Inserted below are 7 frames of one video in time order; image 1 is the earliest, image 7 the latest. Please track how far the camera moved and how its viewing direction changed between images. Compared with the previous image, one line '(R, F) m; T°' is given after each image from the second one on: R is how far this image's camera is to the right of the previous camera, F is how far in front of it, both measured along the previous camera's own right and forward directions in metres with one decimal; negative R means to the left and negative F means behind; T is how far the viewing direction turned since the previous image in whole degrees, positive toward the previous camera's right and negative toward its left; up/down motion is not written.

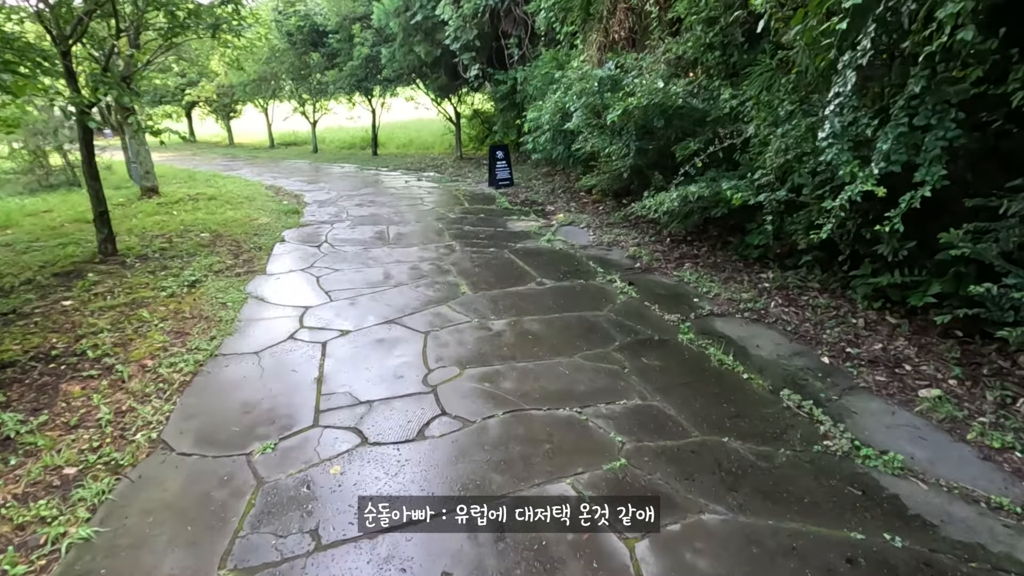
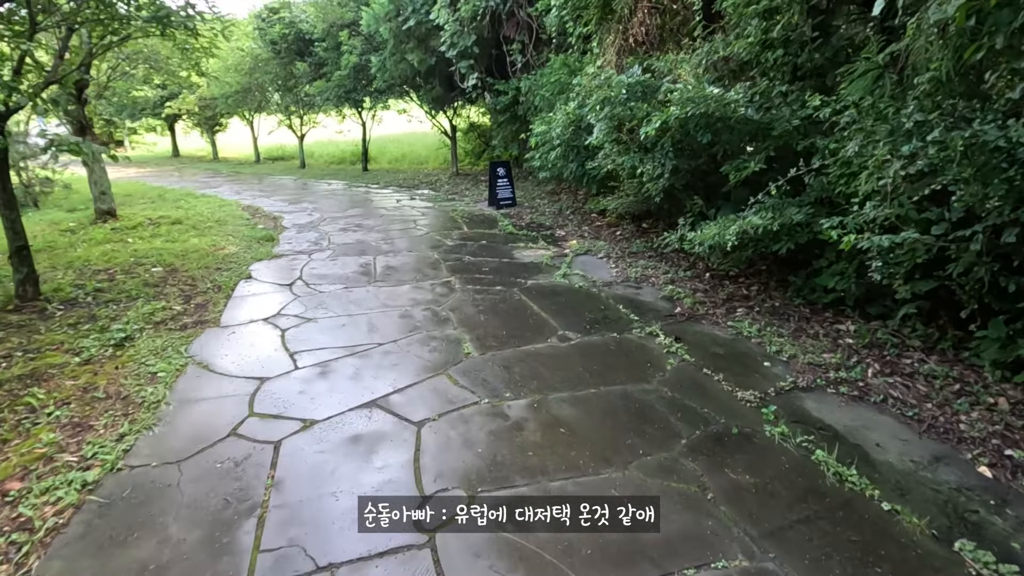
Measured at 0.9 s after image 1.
(-0.1, +0.9) m; +1°
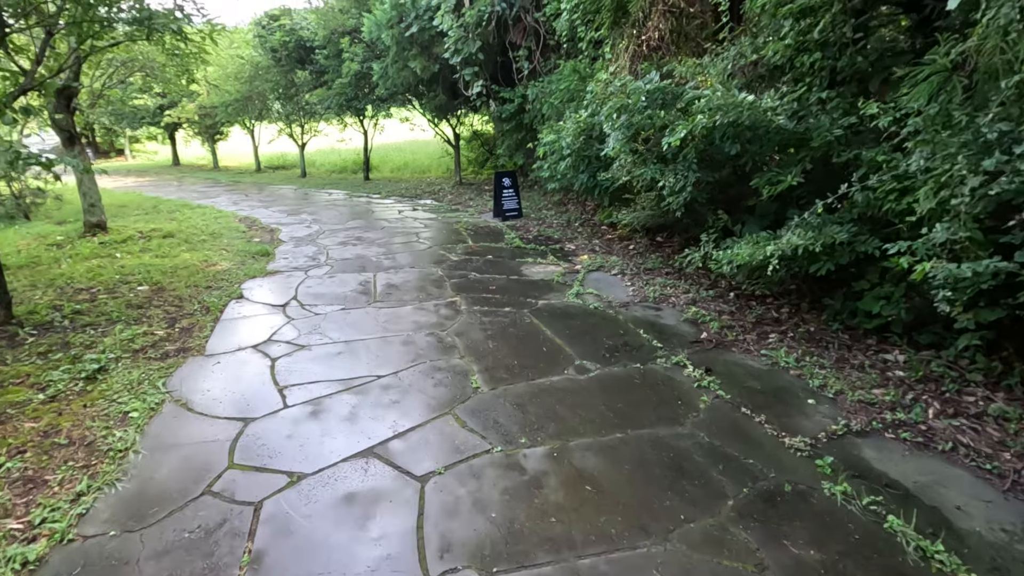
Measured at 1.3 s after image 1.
(-0.1, +0.3) m; 0°
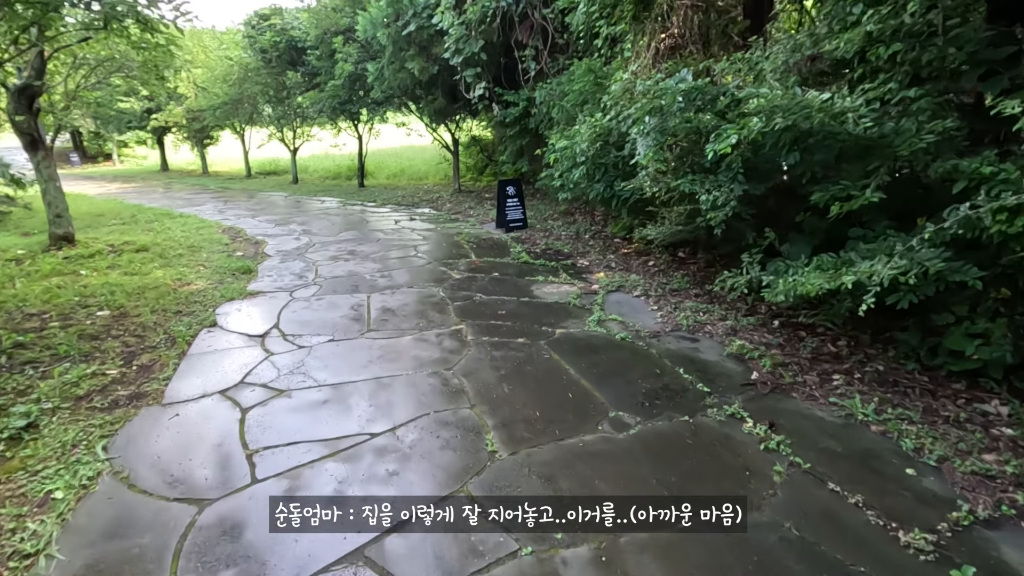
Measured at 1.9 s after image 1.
(-0.1, +0.6) m; +1°
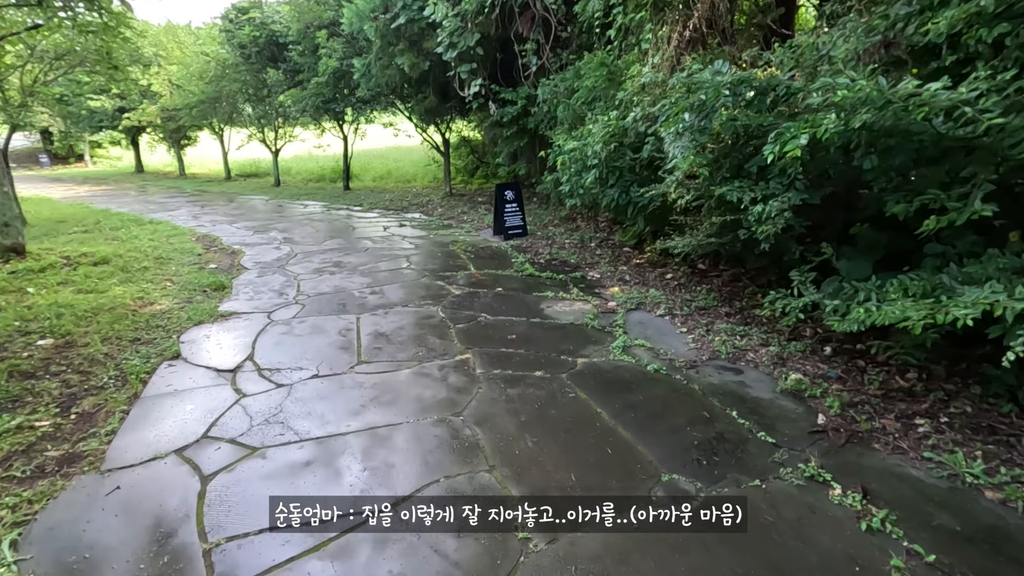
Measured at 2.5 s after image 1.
(-0.2, +0.5) m; +2°
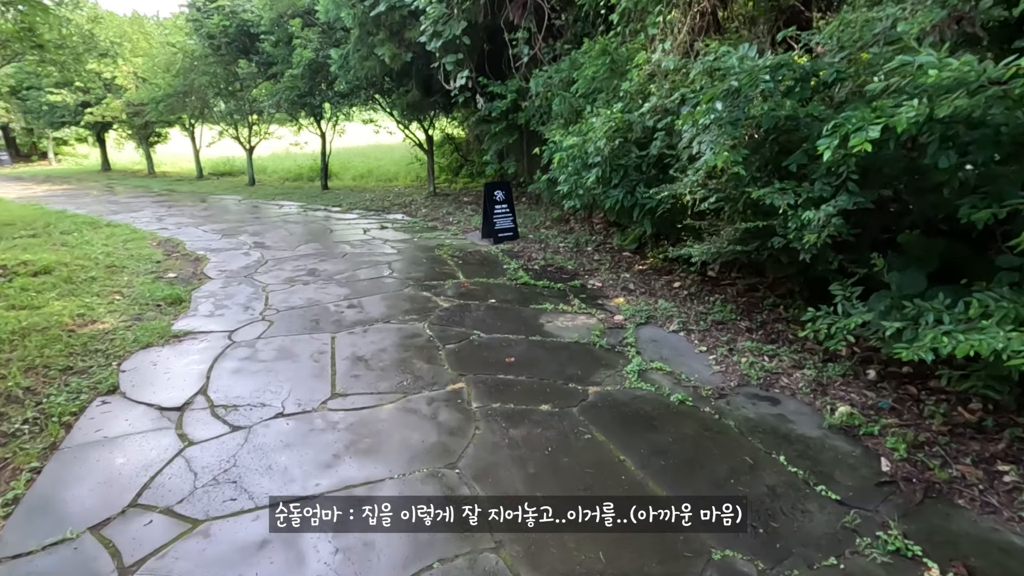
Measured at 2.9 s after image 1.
(-0.1, +0.5) m; +2°
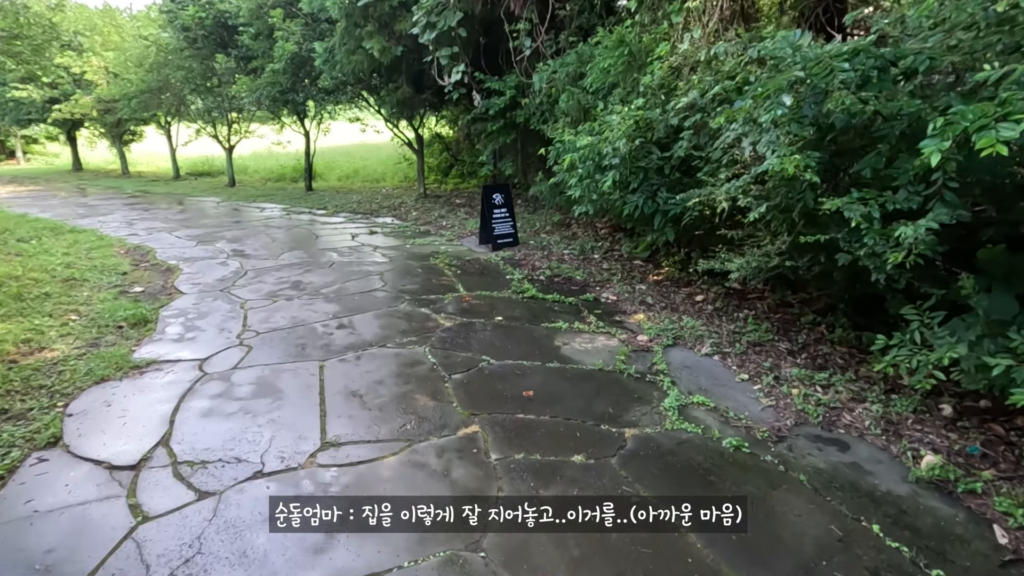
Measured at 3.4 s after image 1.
(-0.2, +0.5) m; +2°
